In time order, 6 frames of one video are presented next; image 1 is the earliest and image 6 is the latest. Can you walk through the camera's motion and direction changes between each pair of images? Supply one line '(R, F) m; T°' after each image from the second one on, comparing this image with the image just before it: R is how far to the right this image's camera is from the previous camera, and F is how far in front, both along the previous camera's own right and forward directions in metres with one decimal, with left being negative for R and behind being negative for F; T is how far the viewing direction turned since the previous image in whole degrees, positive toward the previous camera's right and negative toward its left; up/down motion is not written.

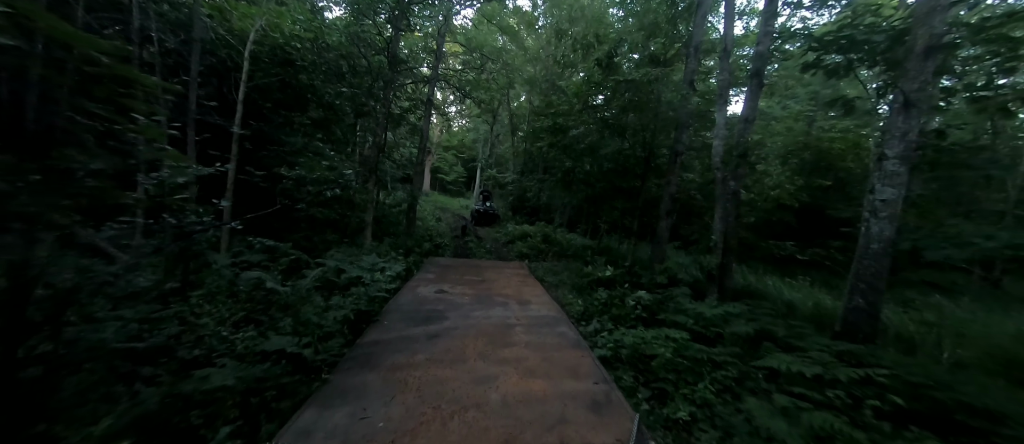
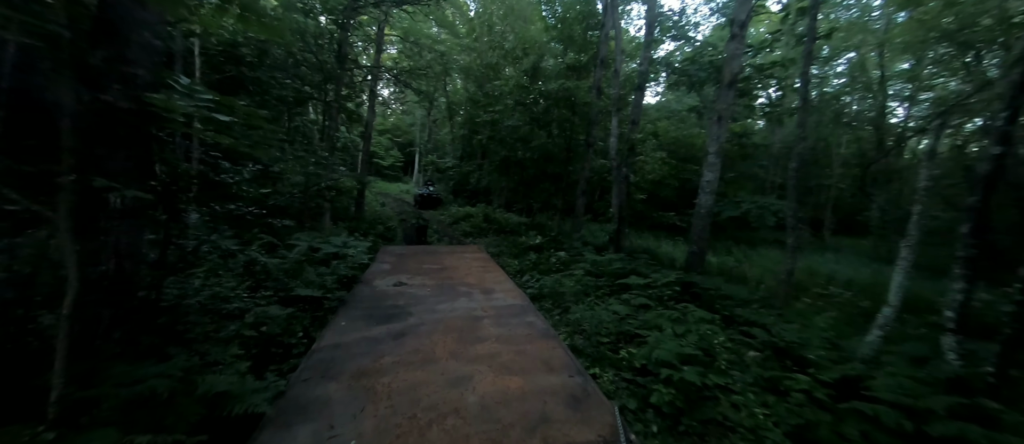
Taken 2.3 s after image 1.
(-0.2, -1.3) m; +11°
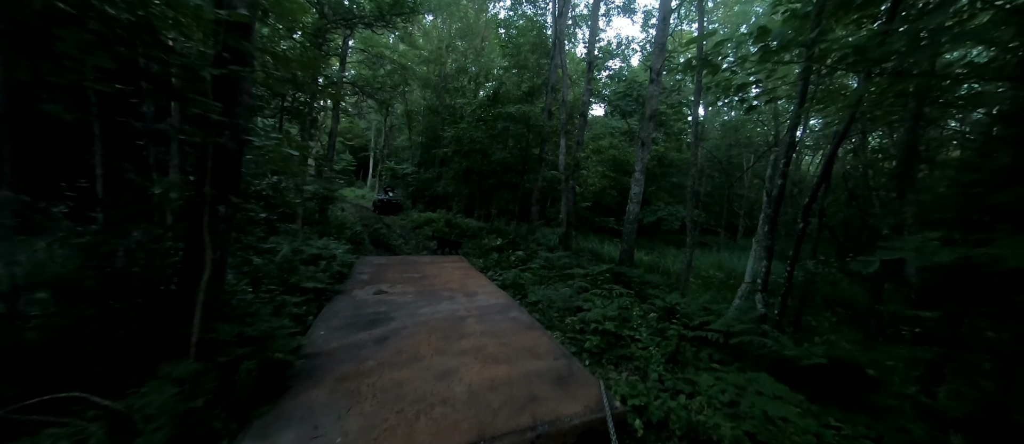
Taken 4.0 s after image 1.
(-0.3, -1.0) m; +8°
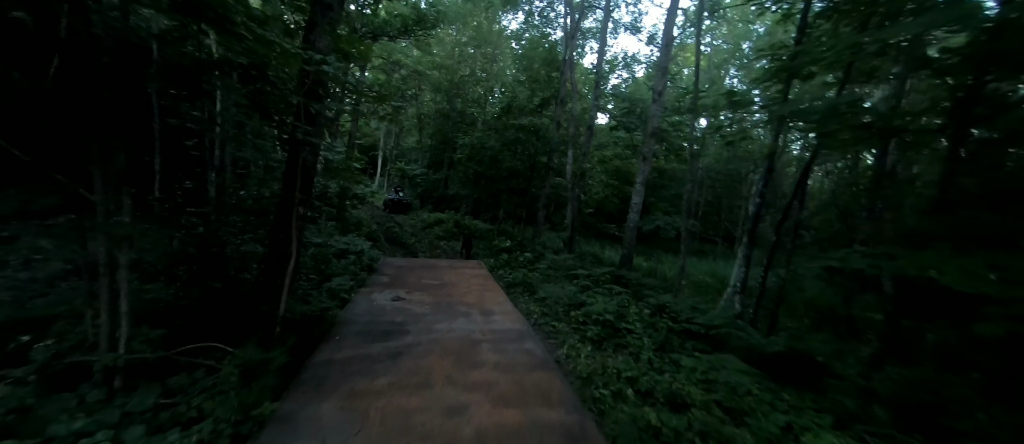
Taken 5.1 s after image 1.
(-0.2, -0.6) m; 0°
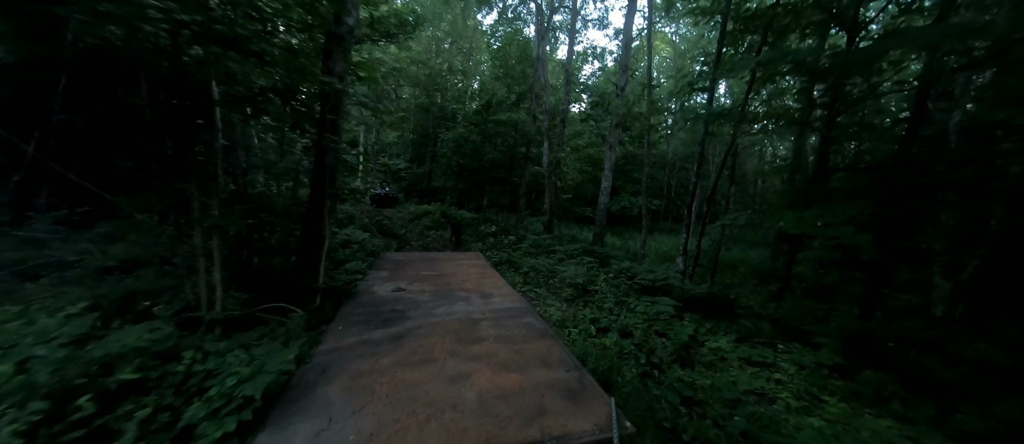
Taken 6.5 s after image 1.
(0.0, -0.9) m; +3°
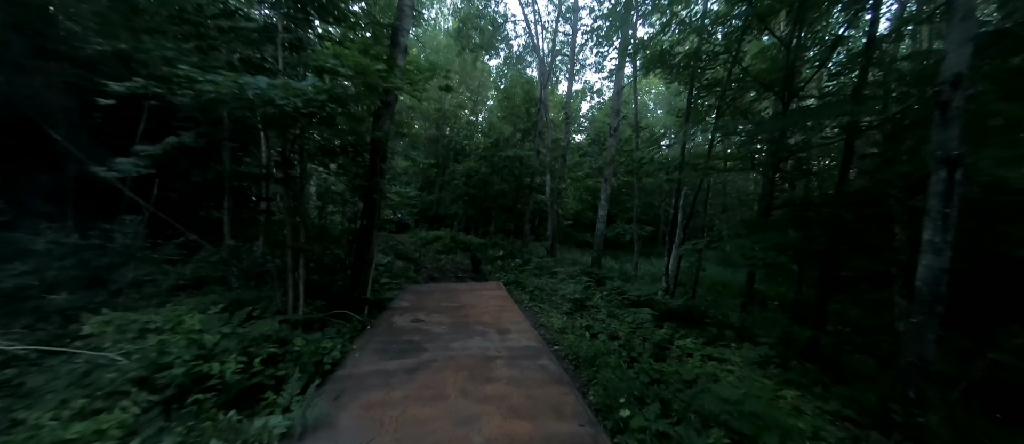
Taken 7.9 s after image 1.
(-0.1, -1.0) m; 0°
